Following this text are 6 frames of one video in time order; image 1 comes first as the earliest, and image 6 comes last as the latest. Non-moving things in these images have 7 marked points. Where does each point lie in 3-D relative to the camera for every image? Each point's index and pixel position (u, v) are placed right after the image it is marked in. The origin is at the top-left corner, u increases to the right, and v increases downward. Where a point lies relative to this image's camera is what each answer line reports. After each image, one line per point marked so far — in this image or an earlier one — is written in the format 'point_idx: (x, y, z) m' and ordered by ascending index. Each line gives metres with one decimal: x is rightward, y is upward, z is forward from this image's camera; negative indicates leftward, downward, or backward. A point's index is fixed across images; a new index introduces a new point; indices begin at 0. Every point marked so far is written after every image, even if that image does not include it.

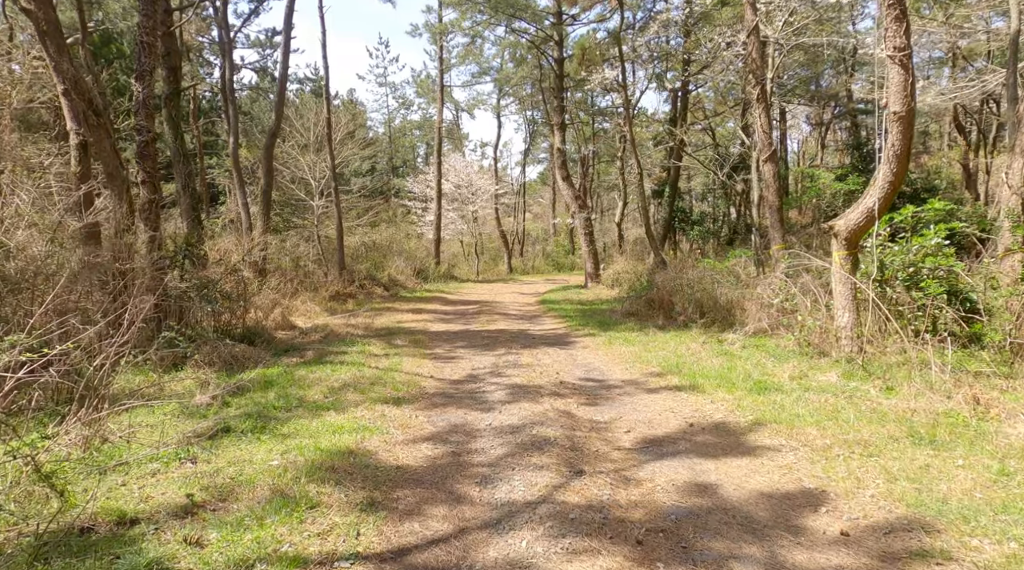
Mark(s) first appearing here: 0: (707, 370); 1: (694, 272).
0: (+2.2, -1.0, +9.2) m
1: (+3.4, +0.2, +14.9) m
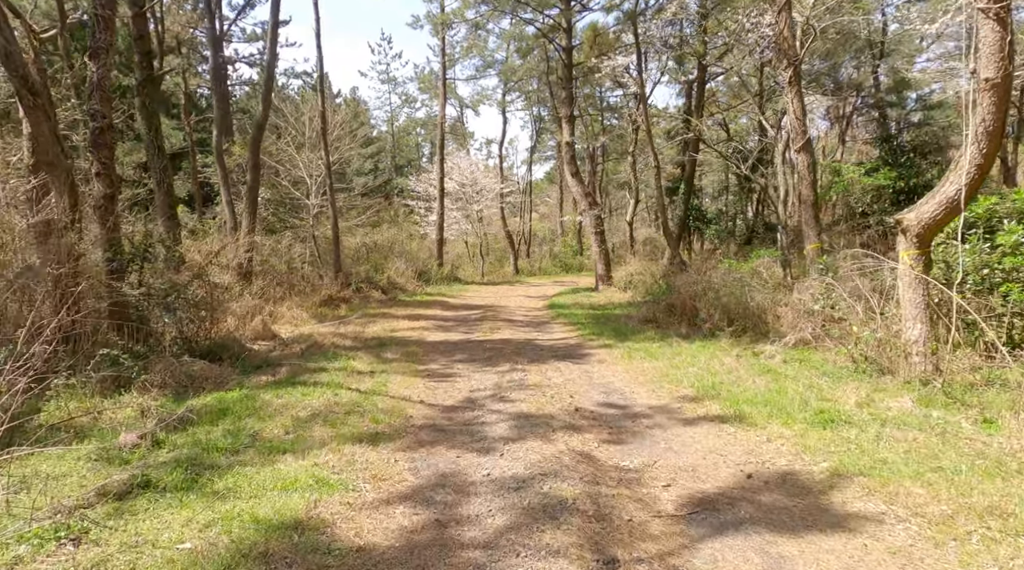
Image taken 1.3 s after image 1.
0: (+2.3, -1.0, +7.6) m
1: (+3.4, +0.2, +13.4) m
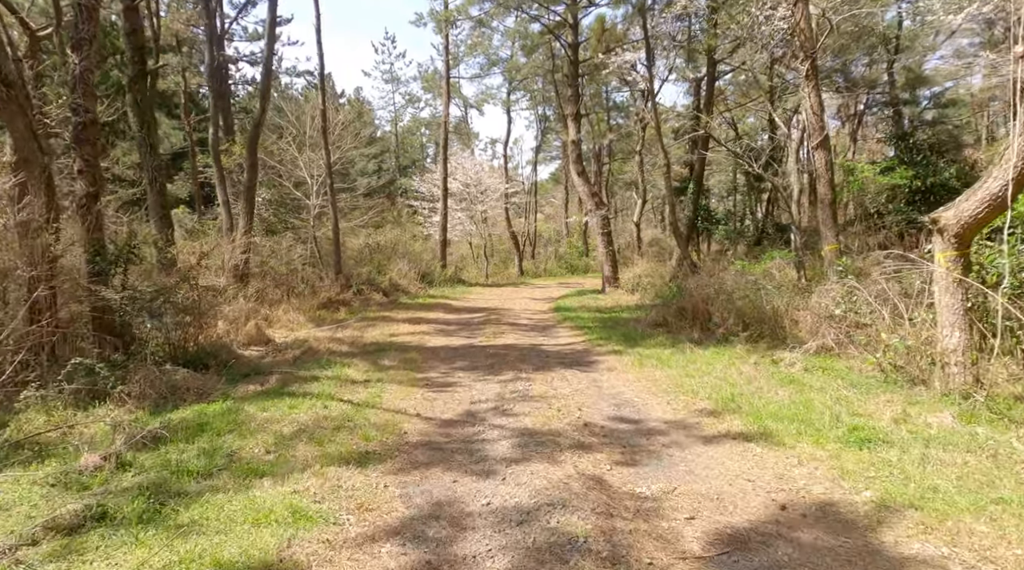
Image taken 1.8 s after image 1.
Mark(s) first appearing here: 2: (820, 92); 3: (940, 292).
0: (+2.3, -1.1, +7.0) m
1: (+3.5, +0.1, +12.8) m
2: (+5.3, +3.3, +13.8) m
3: (+4.1, -0.1, +7.9) m
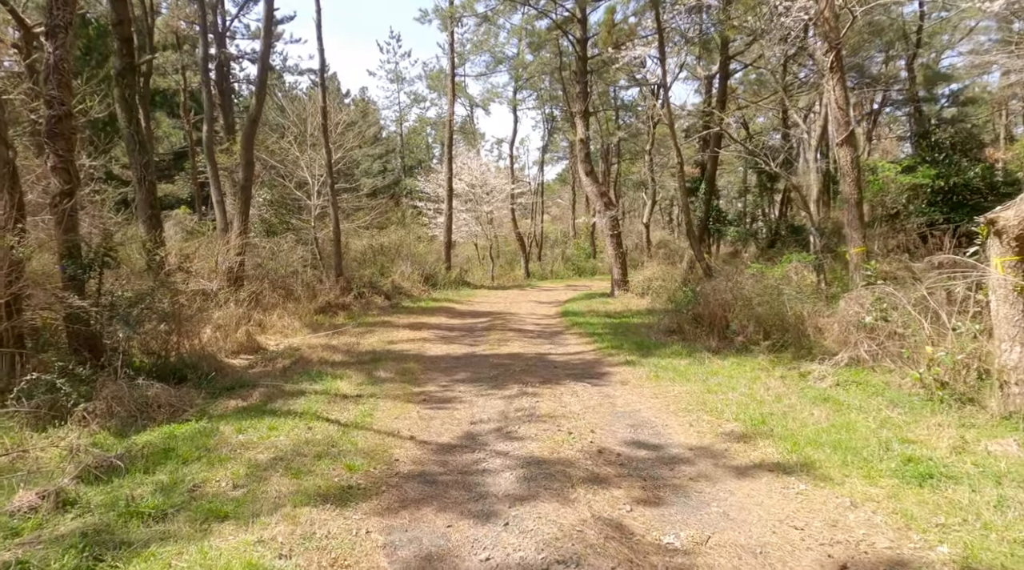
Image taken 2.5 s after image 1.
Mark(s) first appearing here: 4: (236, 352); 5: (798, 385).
0: (+2.3, -1.1, +6.2) m
1: (+3.6, +0.1, +12.0) m
2: (+5.4, +3.2, +13.0) m
3: (+4.2, -0.1, +7.1) m
4: (-4.0, -1.0, +11.6) m
5: (+3.0, -1.0, +8.4) m
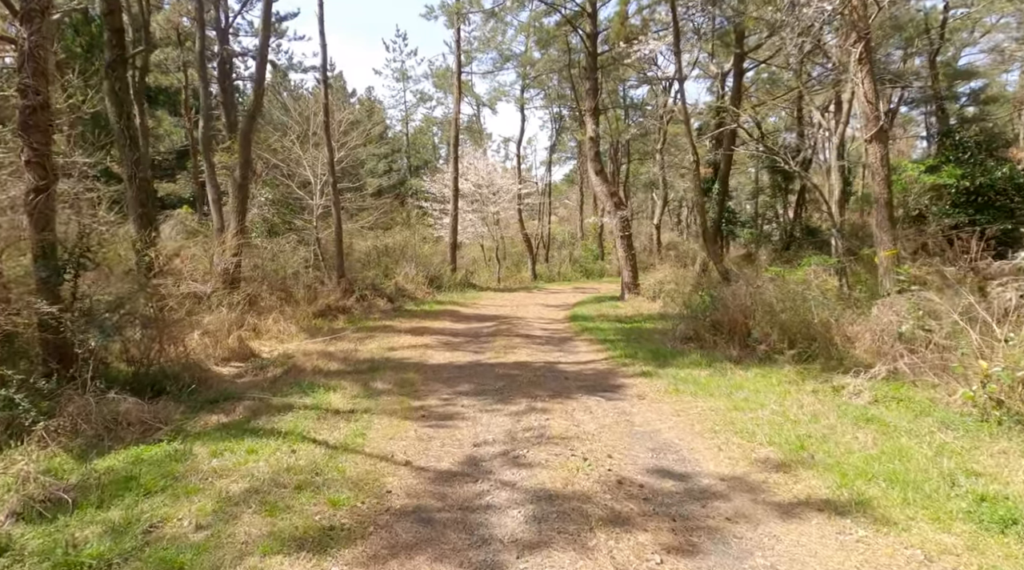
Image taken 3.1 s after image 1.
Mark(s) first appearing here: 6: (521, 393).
0: (+2.4, -1.2, +5.5) m
1: (+3.7, 0.0, +11.2) m
2: (+5.5, +3.1, +12.3) m
3: (+4.2, -0.2, +6.3) m
4: (-3.9, -1.0, +11.0) m
5: (+3.1, -1.1, +7.7) m
6: (+0.1, -1.1, +8.5) m
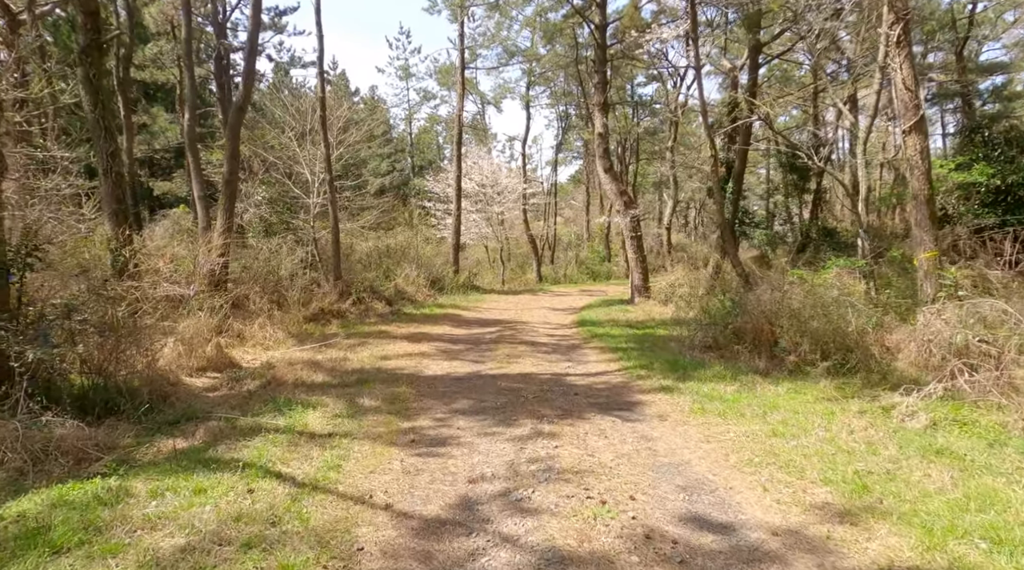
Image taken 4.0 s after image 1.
0: (+2.4, -1.2, +4.5) m
1: (+3.8, -0.1, +10.2) m
2: (+5.5, +3.1, +11.2) m
3: (+4.2, -0.3, +5.3) m
4: (-3.8, -1.1, +10.0) m
5: (+3.1, -1.1, +6.6) m
6: (+0.1, -1.2, +7.4) m
